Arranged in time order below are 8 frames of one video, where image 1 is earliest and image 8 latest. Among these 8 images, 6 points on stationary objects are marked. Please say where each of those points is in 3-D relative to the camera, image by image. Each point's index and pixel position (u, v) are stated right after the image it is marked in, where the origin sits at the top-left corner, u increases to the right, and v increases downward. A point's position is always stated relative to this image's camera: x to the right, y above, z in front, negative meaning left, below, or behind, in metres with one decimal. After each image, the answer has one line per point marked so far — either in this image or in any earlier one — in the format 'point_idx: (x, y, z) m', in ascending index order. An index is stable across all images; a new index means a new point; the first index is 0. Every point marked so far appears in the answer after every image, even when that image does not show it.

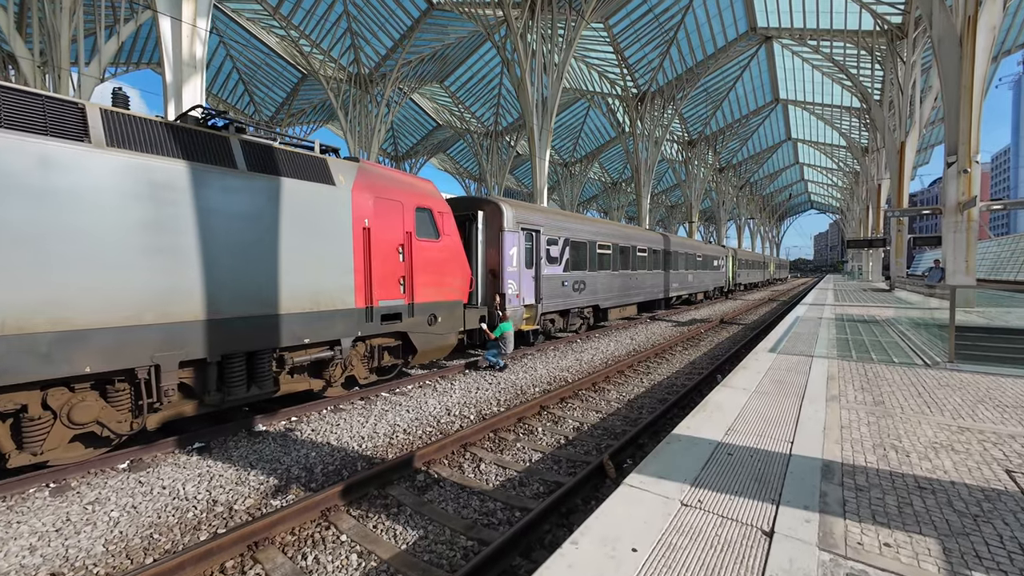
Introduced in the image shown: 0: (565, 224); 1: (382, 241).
0: (+1.5, +1.8, +11.6) m
1: (-2.1, +0.7, +6.8) m
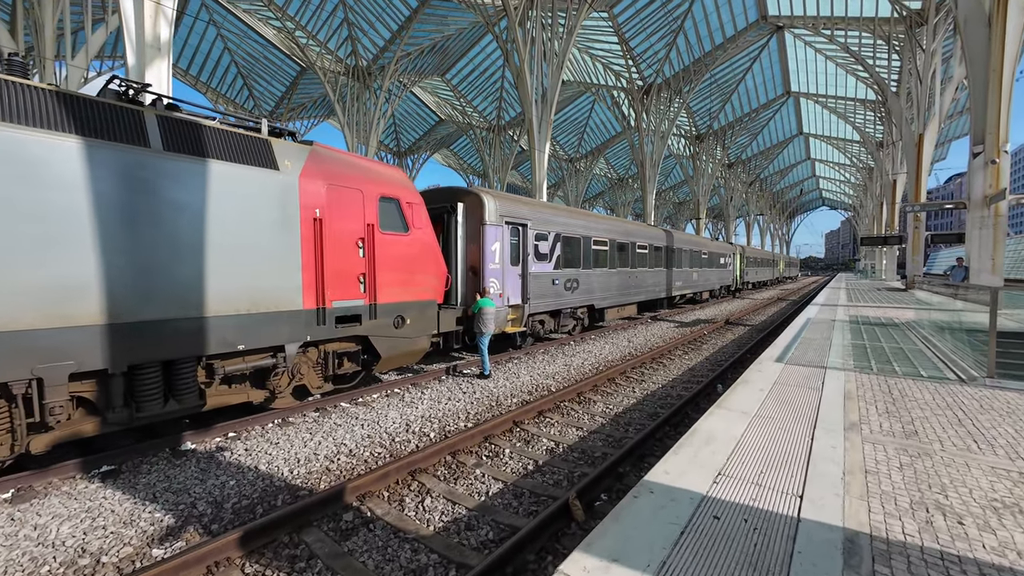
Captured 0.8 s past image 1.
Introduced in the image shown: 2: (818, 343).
0: (+1.2, +1.8, +10.8) m
1: (-2.5, +0.8, +6.1) m
2: (+5.3, -1.0, +7.5) m
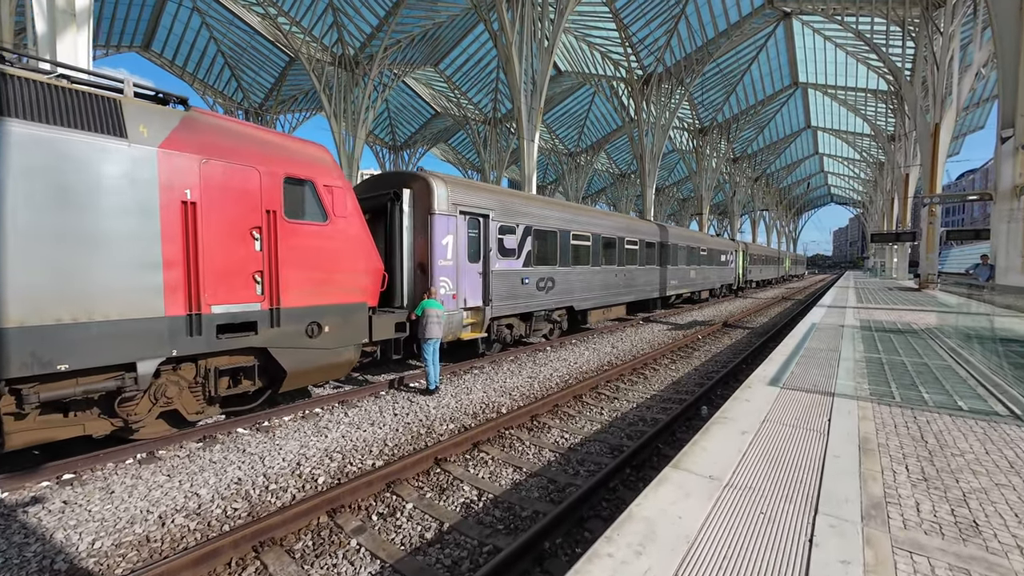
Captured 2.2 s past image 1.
0: (+0.4, +1.8, +9.6) m
1: (-3.3, +0.8, +4.9) m
2: (+4.5, -1.1, +6.2) m
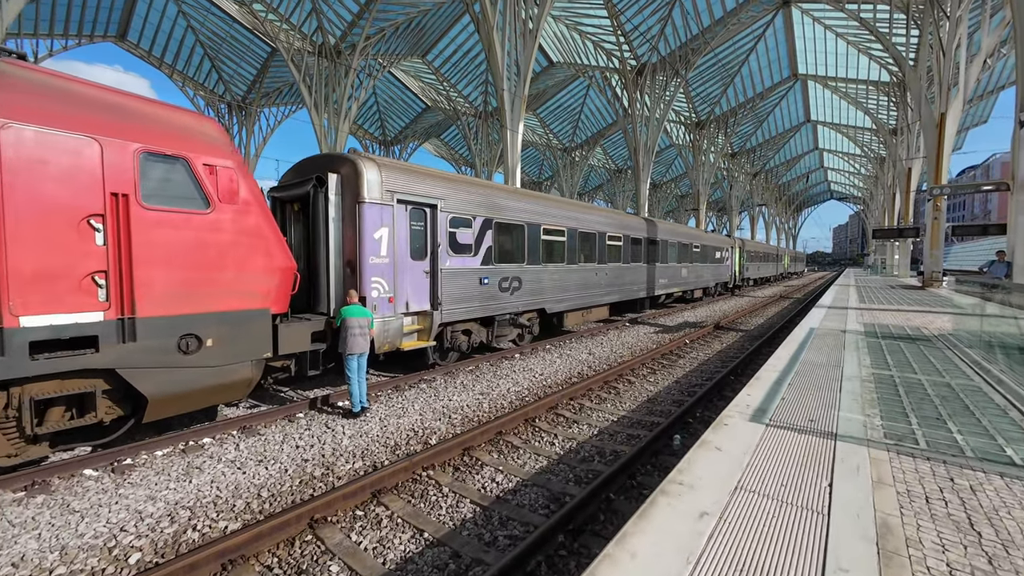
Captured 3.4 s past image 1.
0: (-0.5, +1.8, +8.4) m
1: (-4.1, +0.7, +3.7) m
2: (+3.7, -1.1, +5.1) m
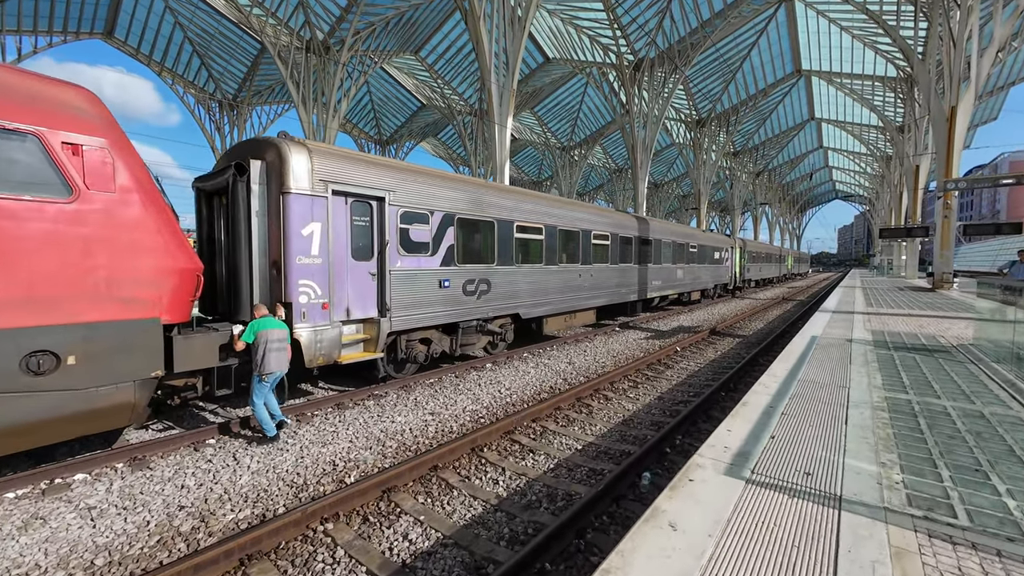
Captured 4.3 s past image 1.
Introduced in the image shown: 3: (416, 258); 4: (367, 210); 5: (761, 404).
0: (-1.1, +1.7, +7.5) m
1: (-4.8, +0.7, +2.9) m
2: (+3.0, -1.1, +4.2) m
3: (-1.6, +0.5, +7.0) m
4: (-2.1, +1.2, +6.4) m
5: (+2.5, -1.1, +4.2) m
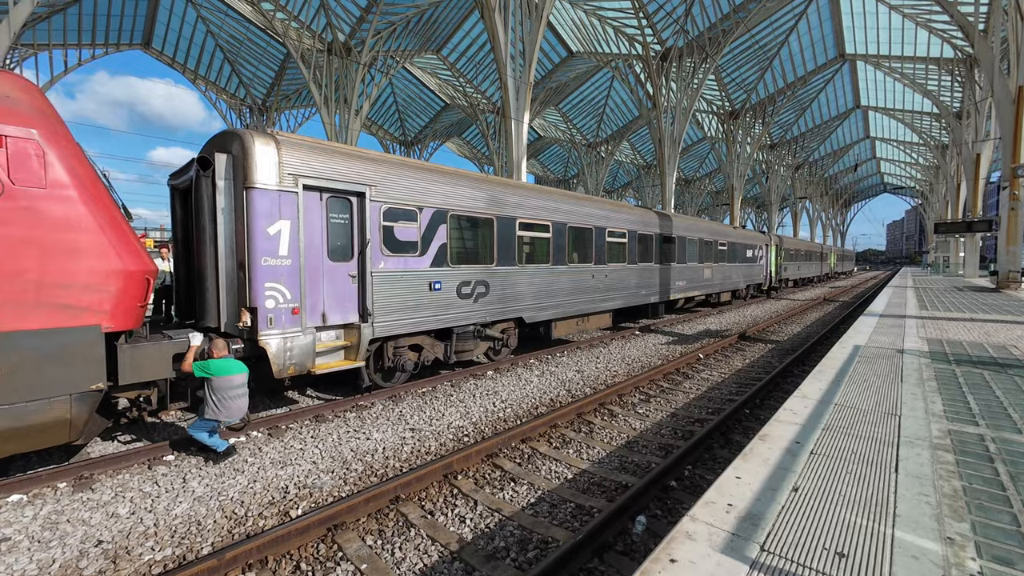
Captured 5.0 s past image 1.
0: (-1.1, +1.7, +7.0) m
1: (-5.2, +0.6, +2.6) m
2: (+2.8, -1.2, +3.4) m
3: (-1.6, +0.4, +6.5) m
4: (-2.3, +1.1, +5.9) m
5: (+2.2, -1.2, +3.4) m
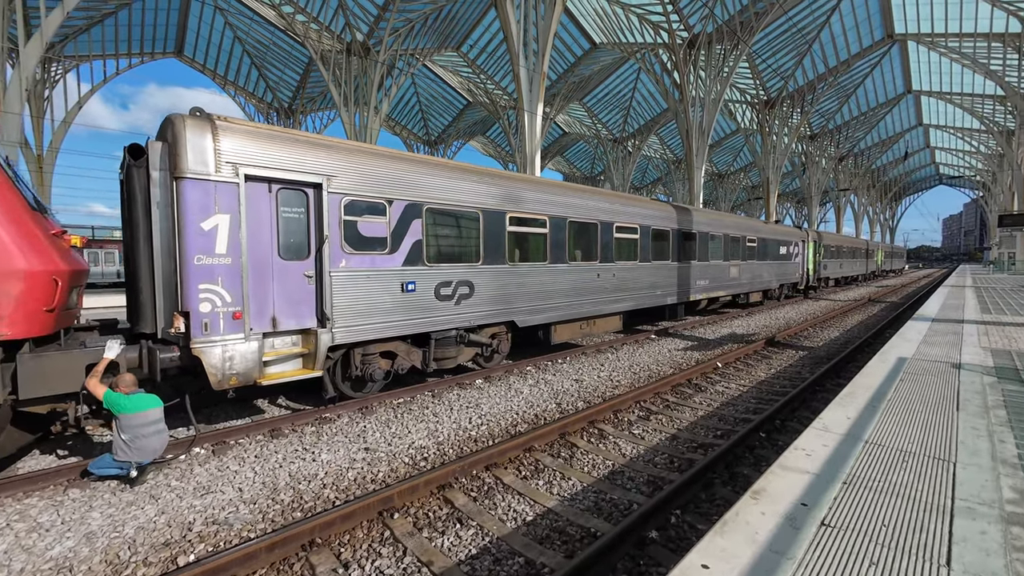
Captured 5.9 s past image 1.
0: (-1.4, +1.7, +6.3) m
1: (-5.7, +0.6, +2.2) m
2: (+2.2, -1.2, +2.5) m
3: (-1.9, +0.4, +5.8) m
4: (-2.6, +1.1, +5.3) m
5: (+1.7, -1.2, +2.5) m
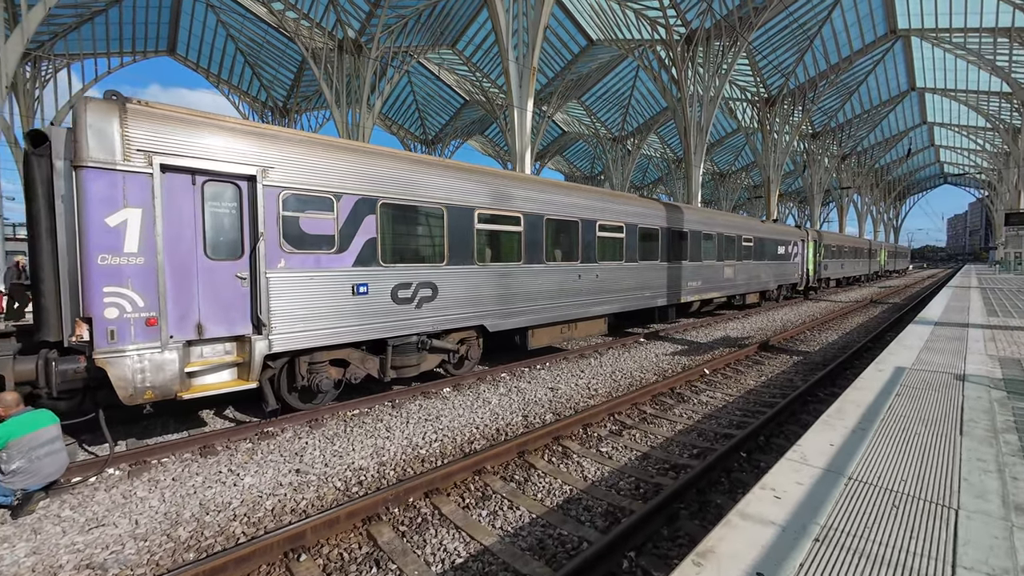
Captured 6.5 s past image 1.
0: (-1.9, +1.6, +5.8) m
1: (-6.3, +0.5, +1.7) m
2: (+1.7, -1.2, +1.9) m
3: (-2.5, +0.4, +5.3) m
4: (-3.1, +1.1, +4.8) m
5: (+1.1, -1.2, +2.0) m
